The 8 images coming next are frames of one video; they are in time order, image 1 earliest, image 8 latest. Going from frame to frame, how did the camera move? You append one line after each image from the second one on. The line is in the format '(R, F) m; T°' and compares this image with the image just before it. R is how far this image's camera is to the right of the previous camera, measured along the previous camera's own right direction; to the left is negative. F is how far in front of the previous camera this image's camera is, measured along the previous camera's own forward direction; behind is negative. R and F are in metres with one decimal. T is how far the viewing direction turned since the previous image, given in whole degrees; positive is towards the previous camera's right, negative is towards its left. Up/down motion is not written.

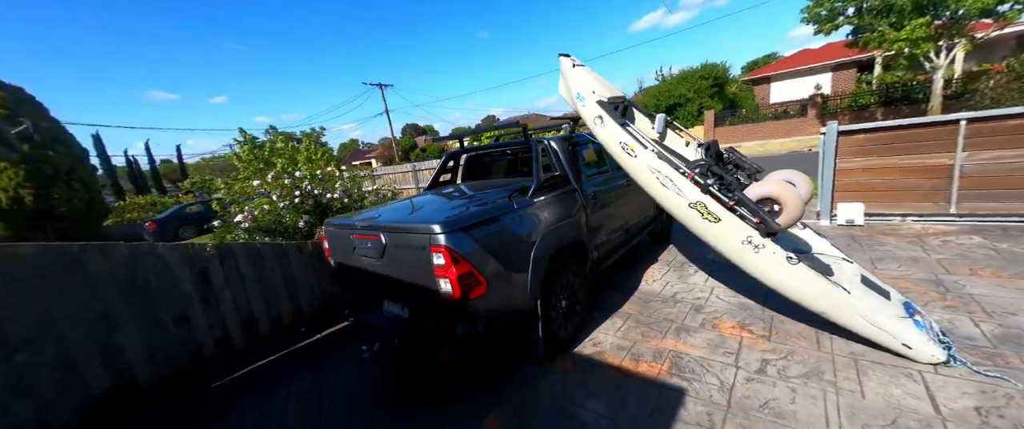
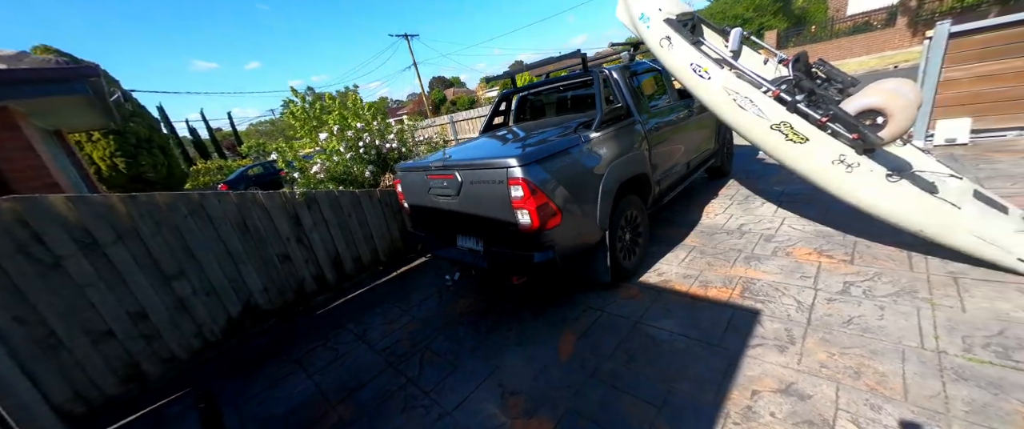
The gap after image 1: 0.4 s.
(-0.3, -0.1) m; -6°
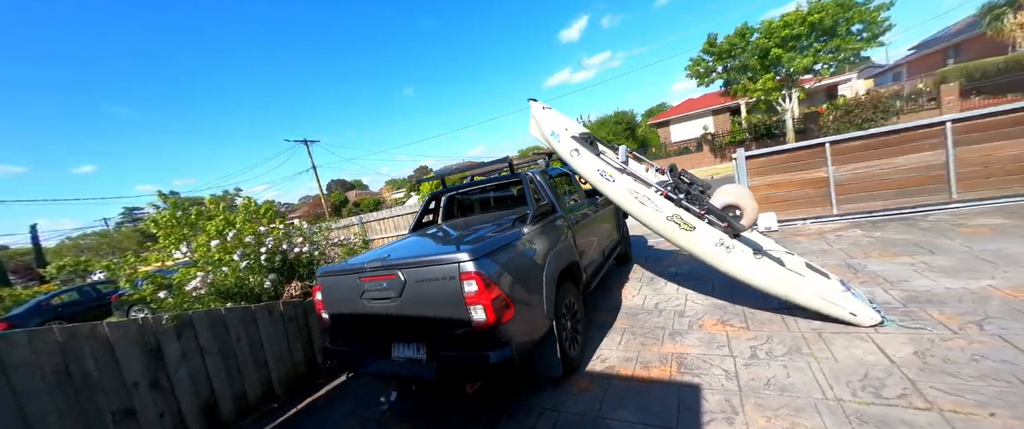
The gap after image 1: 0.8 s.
(-0.3, 0.0) m; +17°
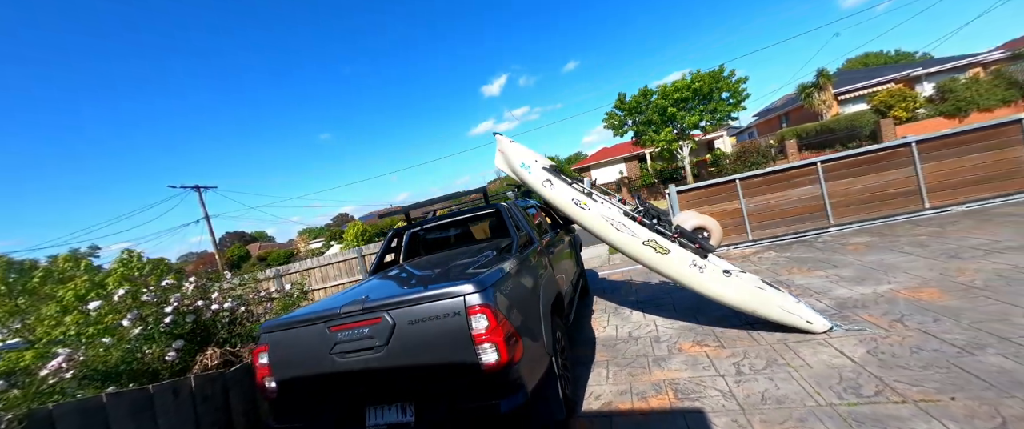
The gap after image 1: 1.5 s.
(-0.5, +0.2) m; +13°
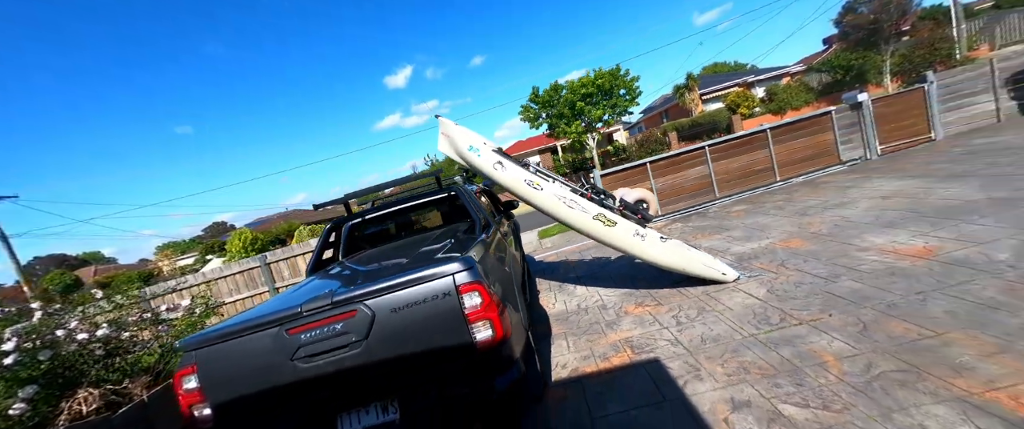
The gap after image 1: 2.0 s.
(-0.4, +0.1) m; +14°
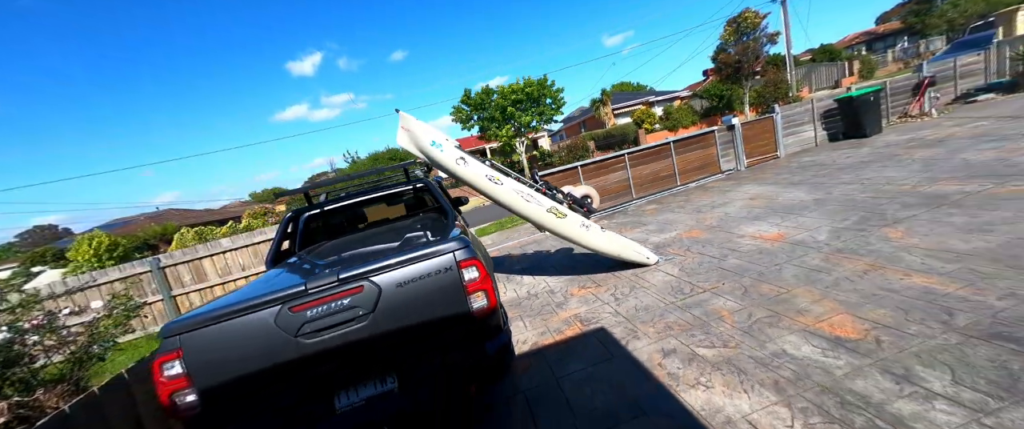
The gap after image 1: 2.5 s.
(-0.5, -0.3) m; +13°
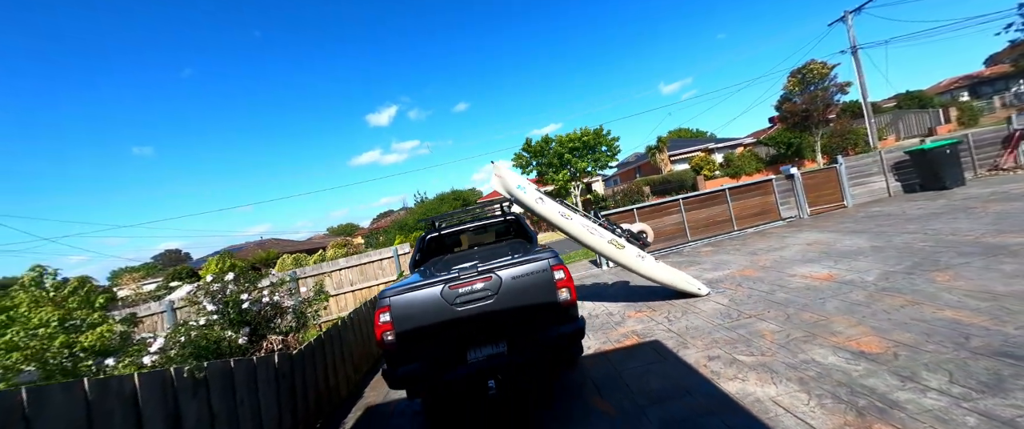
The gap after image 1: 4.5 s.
(-0.3, -1.1) m; -9°
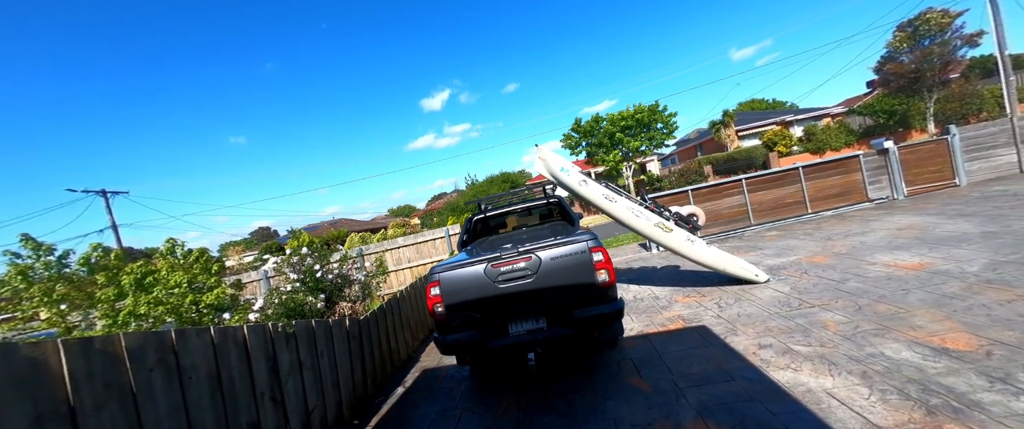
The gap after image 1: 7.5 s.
(+0.1, -0.1) m; -9°
